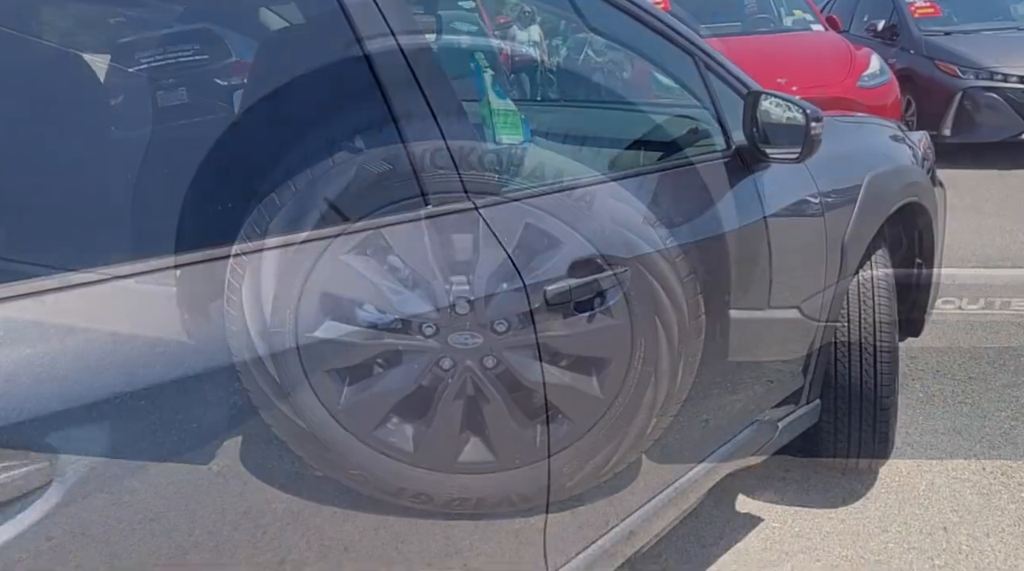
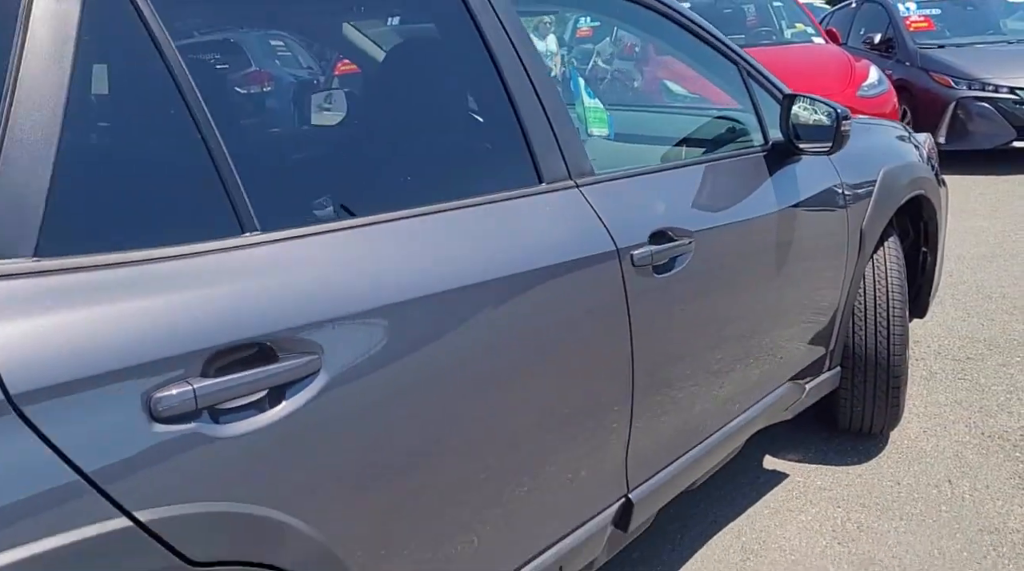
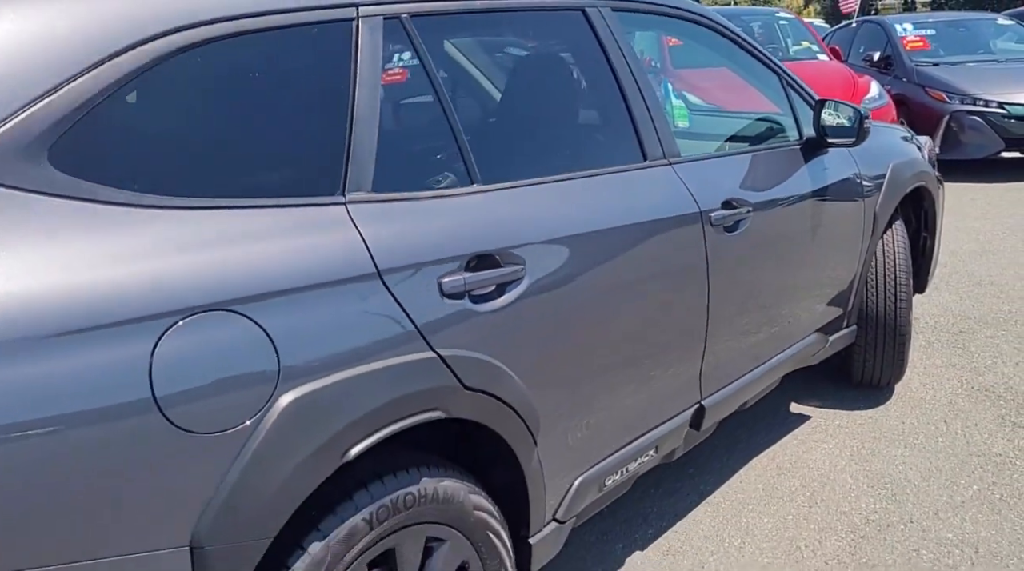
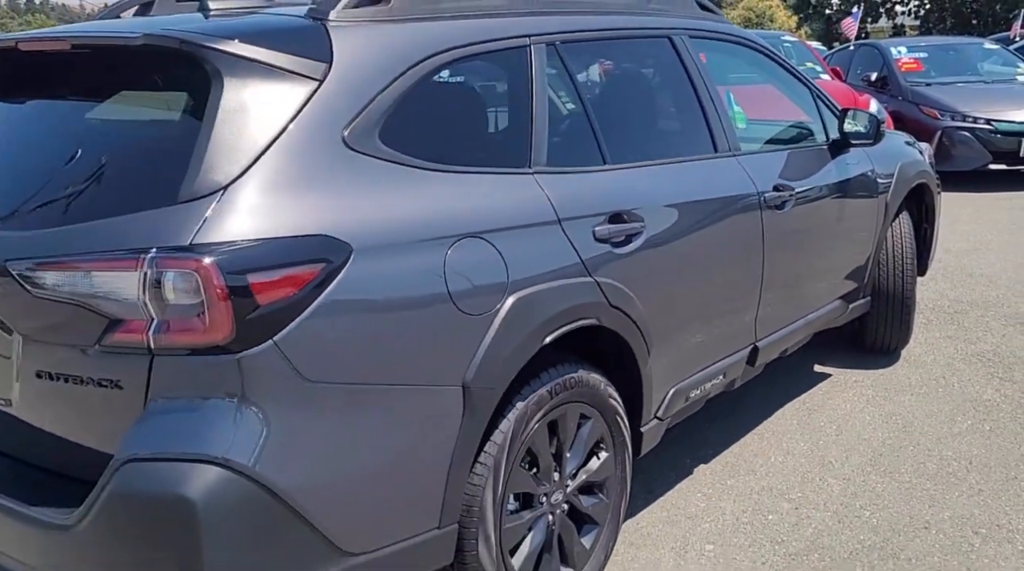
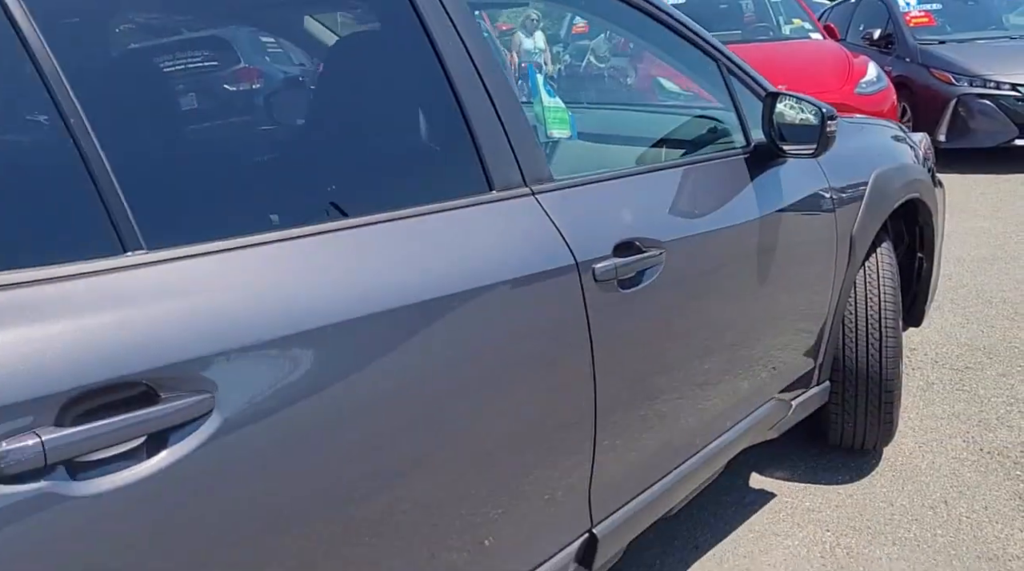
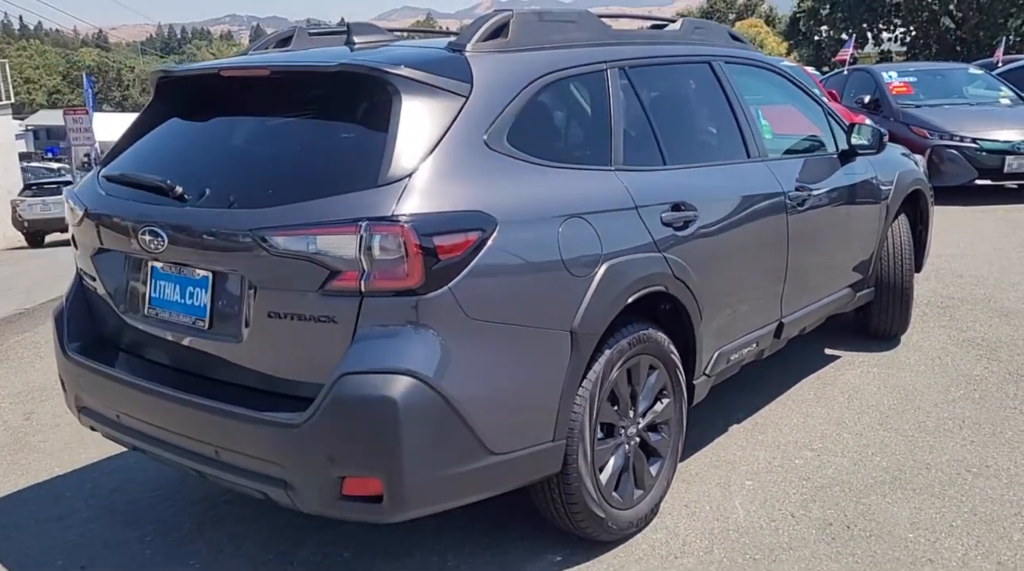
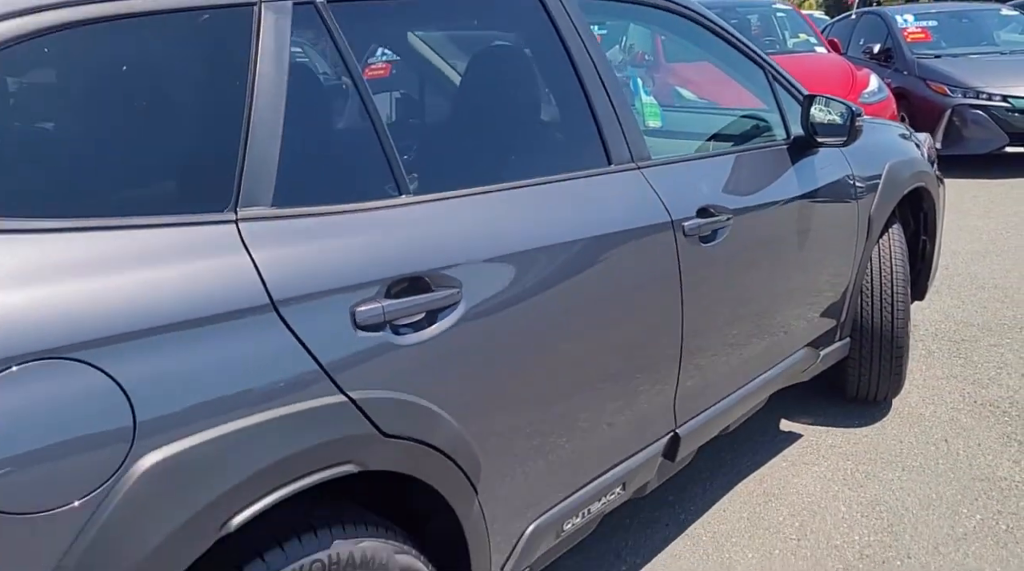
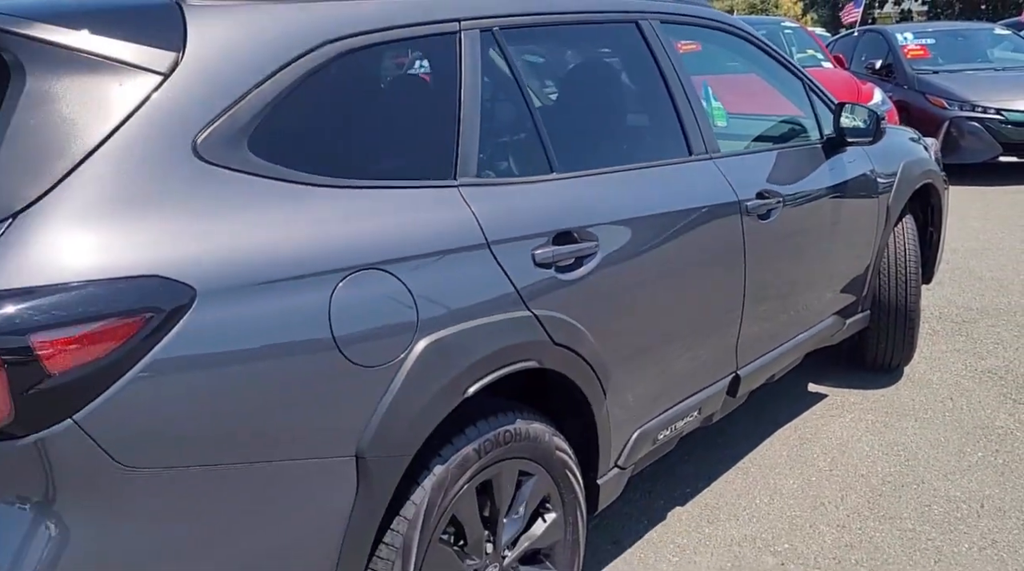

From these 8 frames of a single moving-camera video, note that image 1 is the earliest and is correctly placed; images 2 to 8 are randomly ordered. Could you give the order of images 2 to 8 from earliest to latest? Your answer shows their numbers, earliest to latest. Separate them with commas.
5, 2, 7, 3, 8, 4, 6
